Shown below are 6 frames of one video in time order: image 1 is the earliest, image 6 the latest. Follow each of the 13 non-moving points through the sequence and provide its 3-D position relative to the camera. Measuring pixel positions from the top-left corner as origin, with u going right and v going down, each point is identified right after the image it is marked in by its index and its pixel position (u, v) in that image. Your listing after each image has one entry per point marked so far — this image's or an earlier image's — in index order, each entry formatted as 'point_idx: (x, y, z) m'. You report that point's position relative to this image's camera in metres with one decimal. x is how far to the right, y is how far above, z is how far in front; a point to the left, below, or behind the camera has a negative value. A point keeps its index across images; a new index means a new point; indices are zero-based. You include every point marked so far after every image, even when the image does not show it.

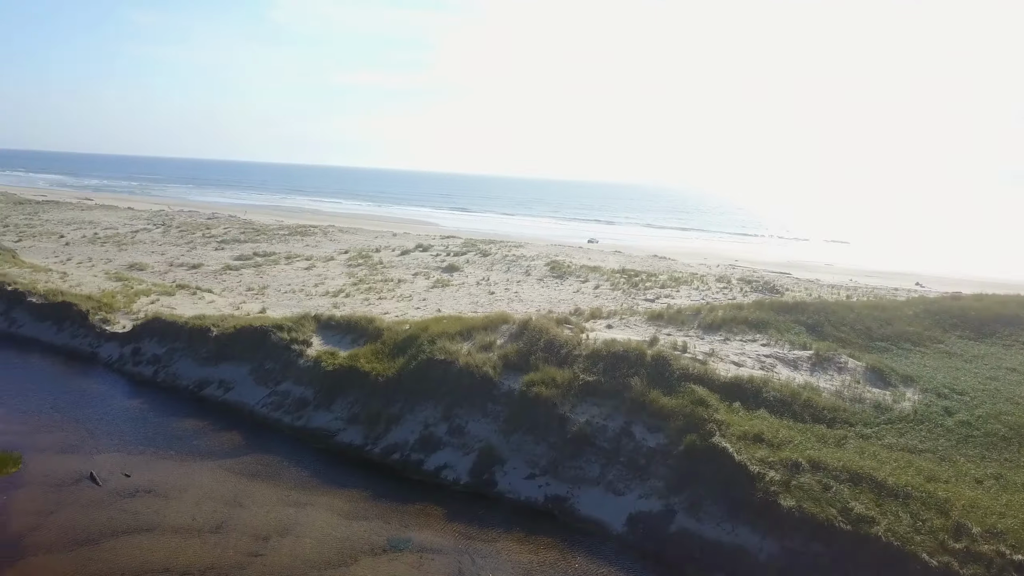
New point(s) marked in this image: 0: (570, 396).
0: (+0.8, -1.5, +10.9) m
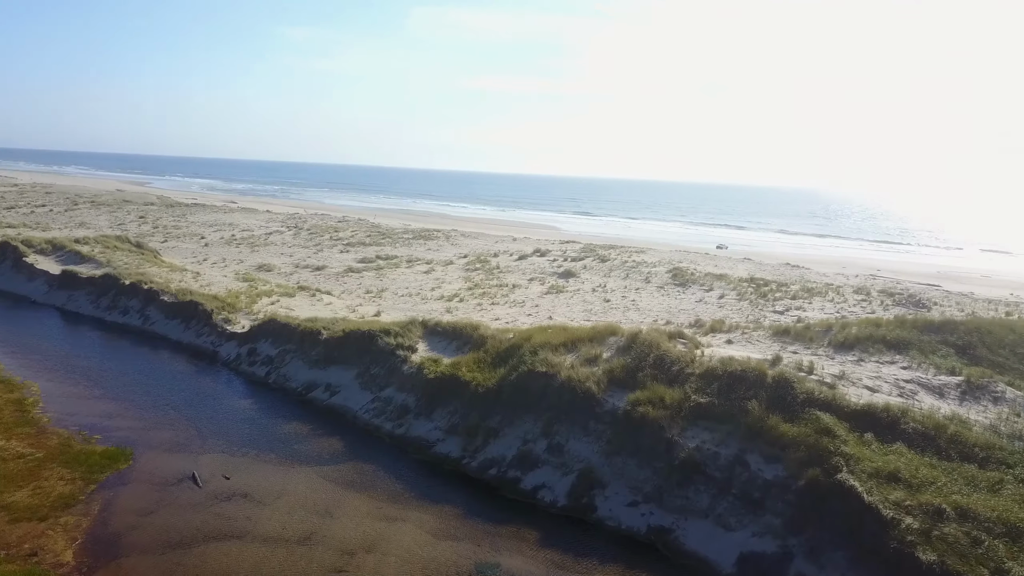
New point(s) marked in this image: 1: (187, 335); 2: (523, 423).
0: (+2.1, -1.6, +10.1) m
1: (-7.2, -1.0, +17.7) m
2: (+0.2, -1.9, +11.1) m
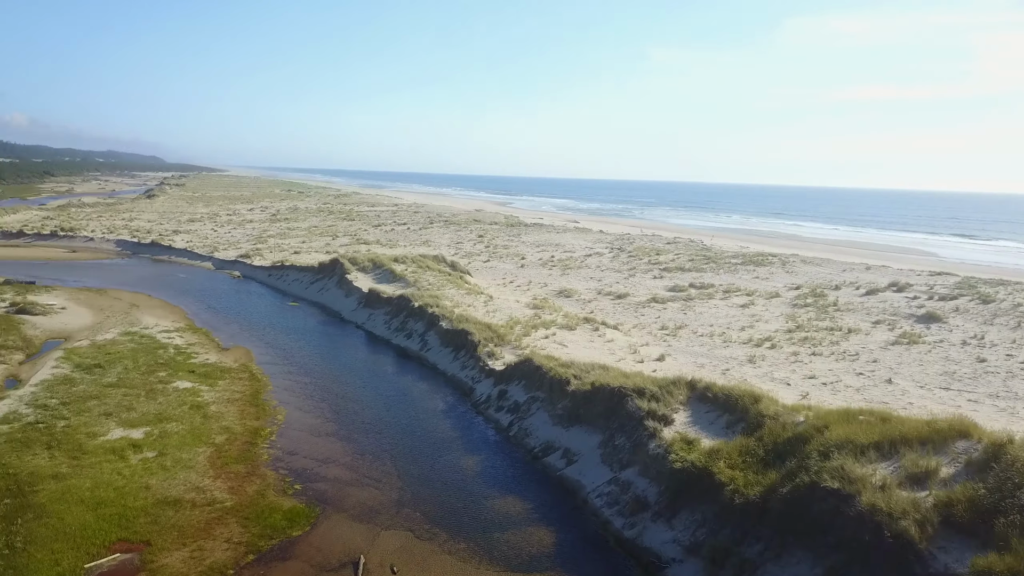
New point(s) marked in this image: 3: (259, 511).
0: (+3.9, -2.3, +5.7) m
1: (-1.2, -1.6, +16.5) m
2: (+2.6, -2.5, +7.5) m
3: (-3.0, -2.6, +9.6) m
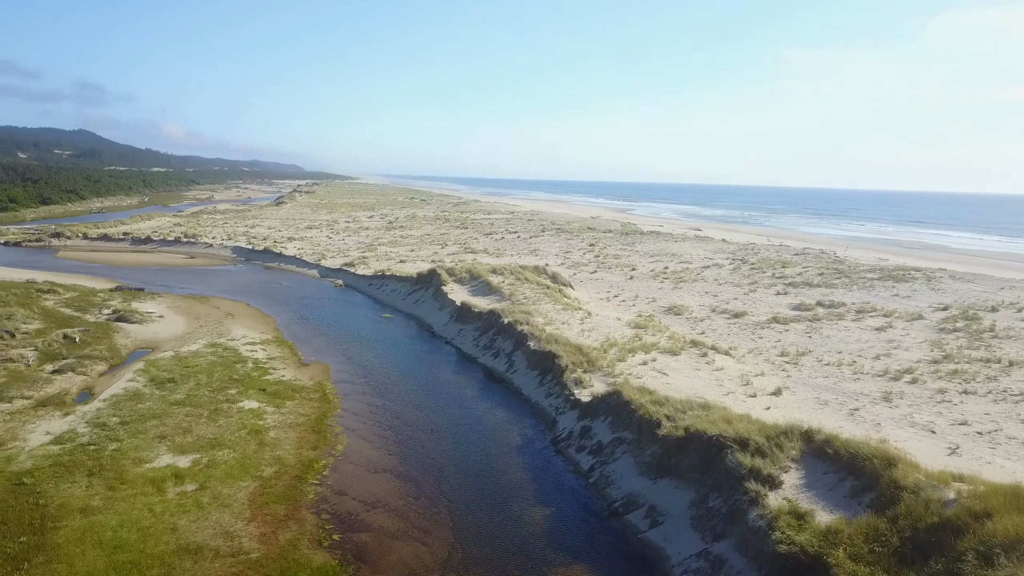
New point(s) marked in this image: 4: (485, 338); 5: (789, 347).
0: (+3.9, -2.7, +3.5) m
1: (+0.5, -2.0, +15.0) m
2: (+2.9, -2.8, +5.4) m
3: (-2.3, -2.9, +8.4) m
4: (-0.6, -1.2, +18.9) m
5: (+6.3, -1.3, +18.3) m
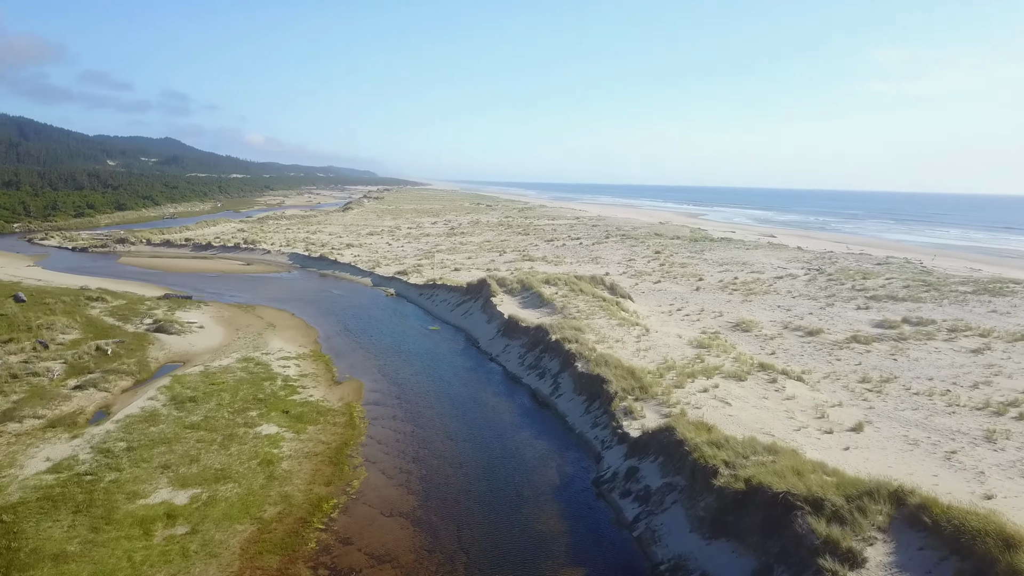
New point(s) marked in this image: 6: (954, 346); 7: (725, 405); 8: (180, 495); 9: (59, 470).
0: (+3.6, -2.9, +1.7) m
1: (+1.2, -2.2, +13.5) m
2: (+2.8, -3.1, +3.8) m
3: (-2.2, -3.1, +7.2) m
4: (+0.4, -1.5, +17.5) m
5: (+7.3, -1.7, +16.3) m
6: (+10.2, -1.3, +18.7) m
7: (+3.5, -1.8, +13.1) m
8: (-4.2, -2.6, +10.2) m
9: (-6.0, -2.4, +10.7) m
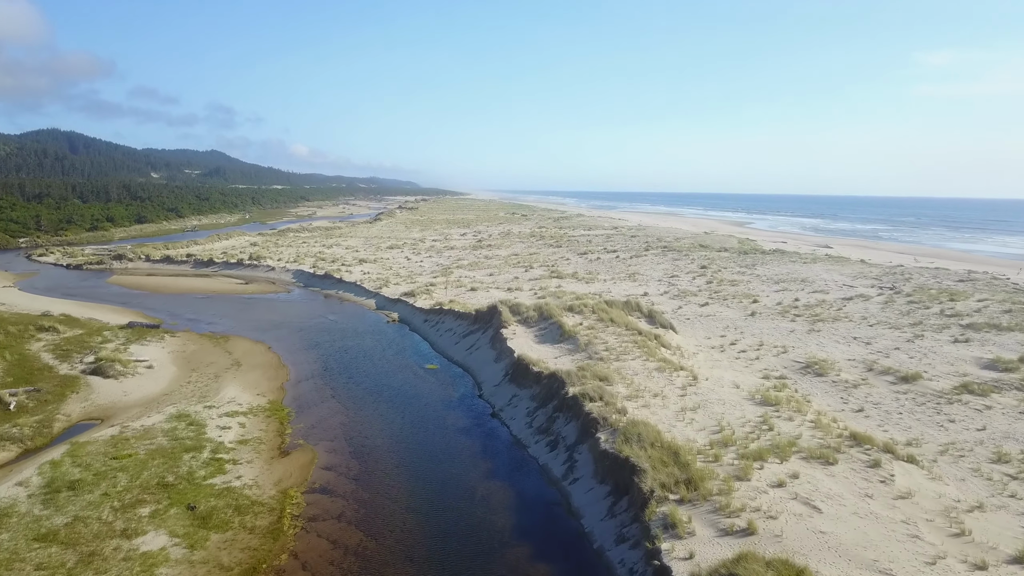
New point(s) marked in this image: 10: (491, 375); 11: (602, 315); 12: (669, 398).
0: (+2.9, -3.3, -2.5) m
1: (+1.1, -2.8, +9.4) m
2: (+2.1, -3.6, -0.4) m
3: (-2.6, -3.6, +3.3) m
4: (+0.5, -2.1, +13.4) m
5: (+7.3, -2.3, +11.9) m
6: (+10.4, -2.0, +14.2) m
7: (+3.3, -2.4, +8.9) m
8: (-4.5, -3.2, +6.4) m
9: (-6.3, -3.0, +7.0) m
10: (-0.4, -1.8, +16.8) m
11: (+2.2, -0.7, +19.6) m
12: (+2.6, -1.8, +13.2) m
